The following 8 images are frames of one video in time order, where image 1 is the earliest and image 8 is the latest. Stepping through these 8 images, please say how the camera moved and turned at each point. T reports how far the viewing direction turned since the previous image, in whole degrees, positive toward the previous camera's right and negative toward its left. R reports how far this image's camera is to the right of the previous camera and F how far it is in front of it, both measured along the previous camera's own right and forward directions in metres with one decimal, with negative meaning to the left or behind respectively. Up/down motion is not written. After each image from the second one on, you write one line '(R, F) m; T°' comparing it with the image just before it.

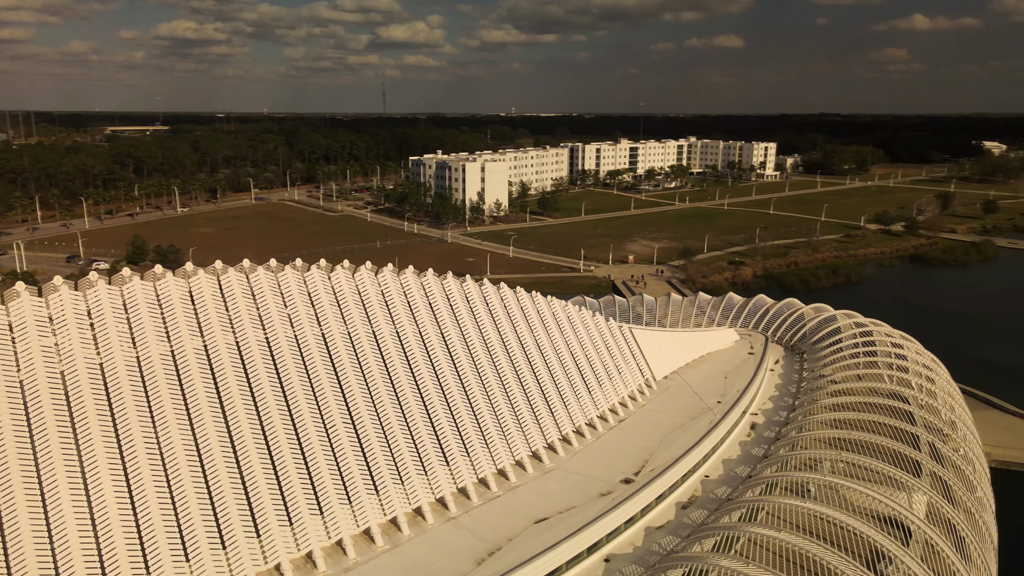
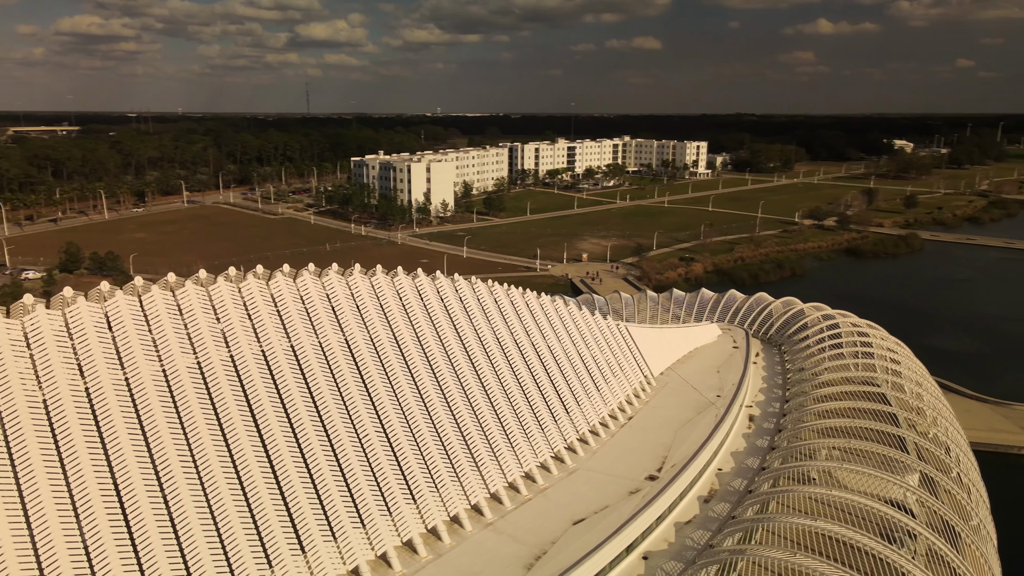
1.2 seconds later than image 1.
(-1.7, +0.2) m; +5°
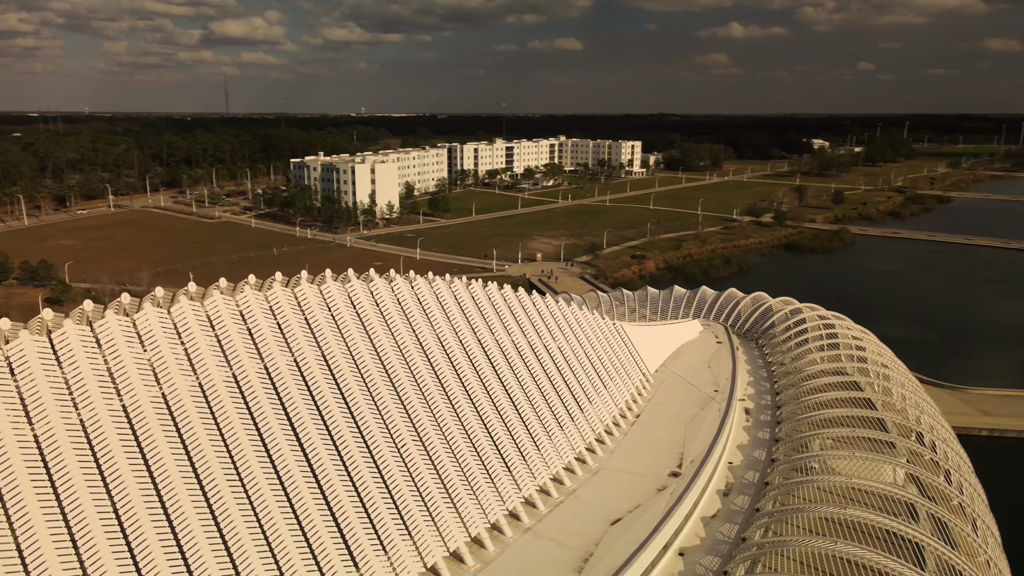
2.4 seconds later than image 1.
(-1.7, +0.2) m; +5°
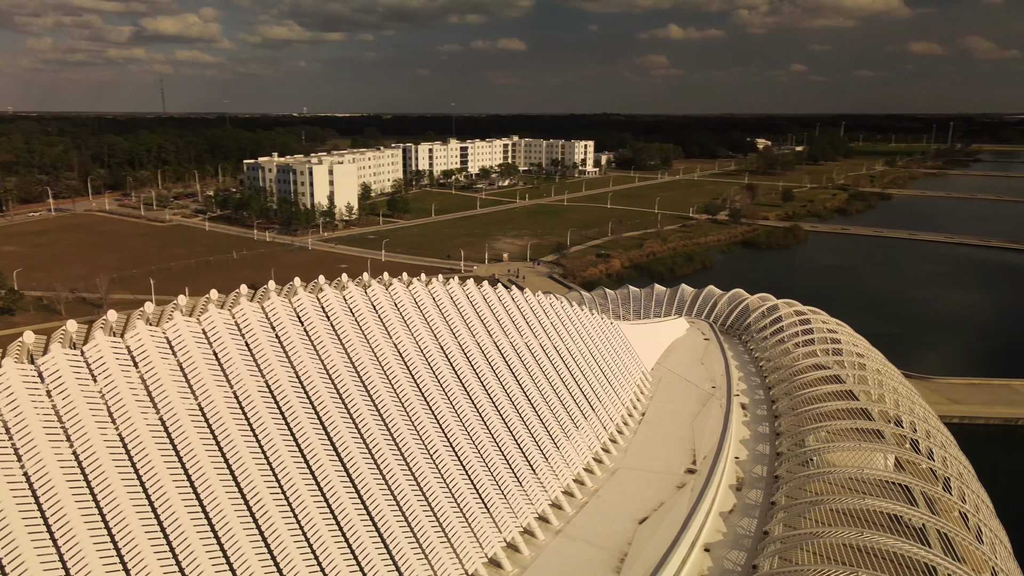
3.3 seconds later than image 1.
(-1.3, +0.1) m; +4°
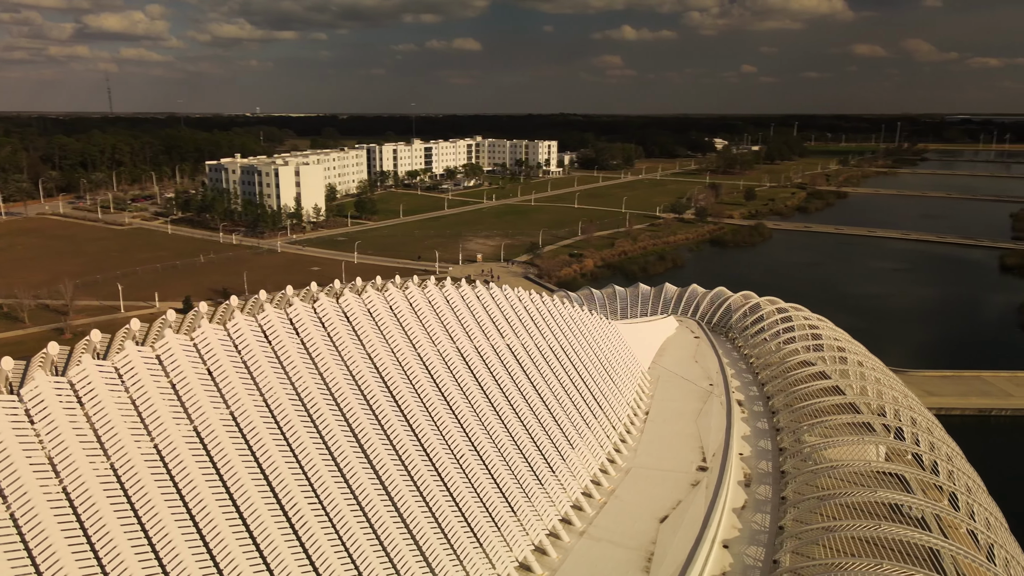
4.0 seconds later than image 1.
(-1.0, +0.1) m; +3°
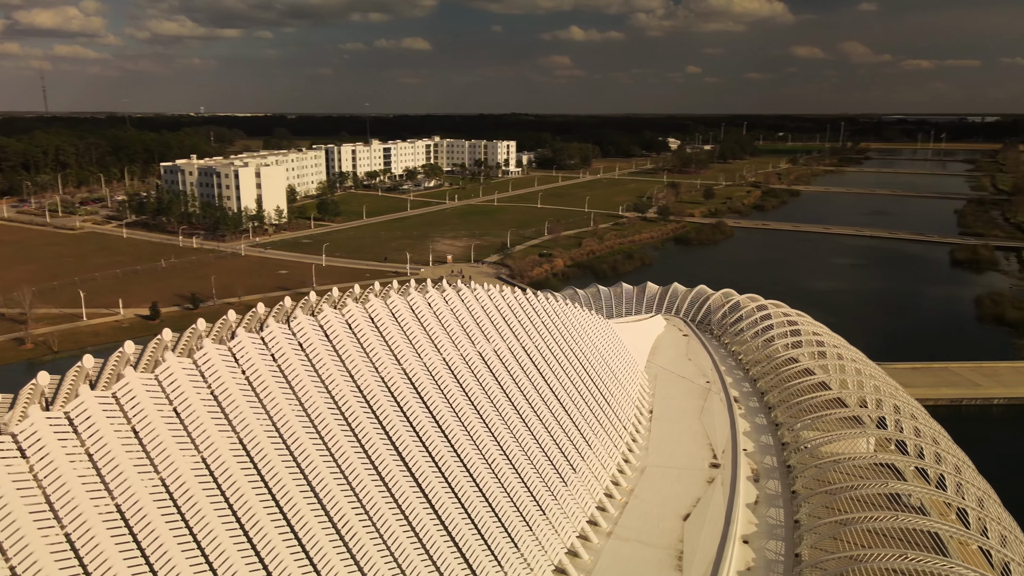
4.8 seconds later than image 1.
(-1.1, +0.1) m; +3°
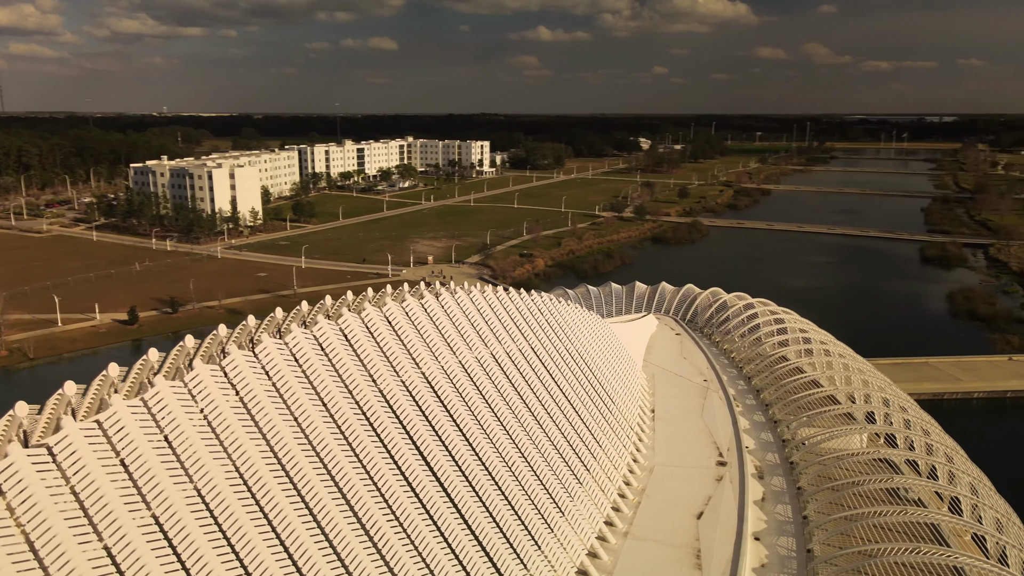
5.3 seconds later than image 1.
(-0.7, +0.1) m; +2°
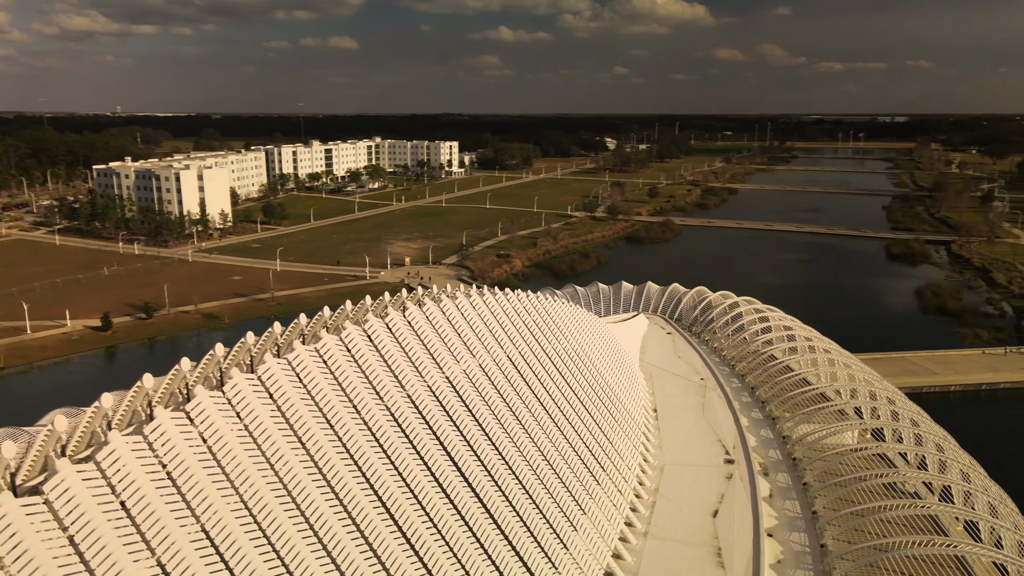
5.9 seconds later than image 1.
(-0.8, +0.1) m; +3°
